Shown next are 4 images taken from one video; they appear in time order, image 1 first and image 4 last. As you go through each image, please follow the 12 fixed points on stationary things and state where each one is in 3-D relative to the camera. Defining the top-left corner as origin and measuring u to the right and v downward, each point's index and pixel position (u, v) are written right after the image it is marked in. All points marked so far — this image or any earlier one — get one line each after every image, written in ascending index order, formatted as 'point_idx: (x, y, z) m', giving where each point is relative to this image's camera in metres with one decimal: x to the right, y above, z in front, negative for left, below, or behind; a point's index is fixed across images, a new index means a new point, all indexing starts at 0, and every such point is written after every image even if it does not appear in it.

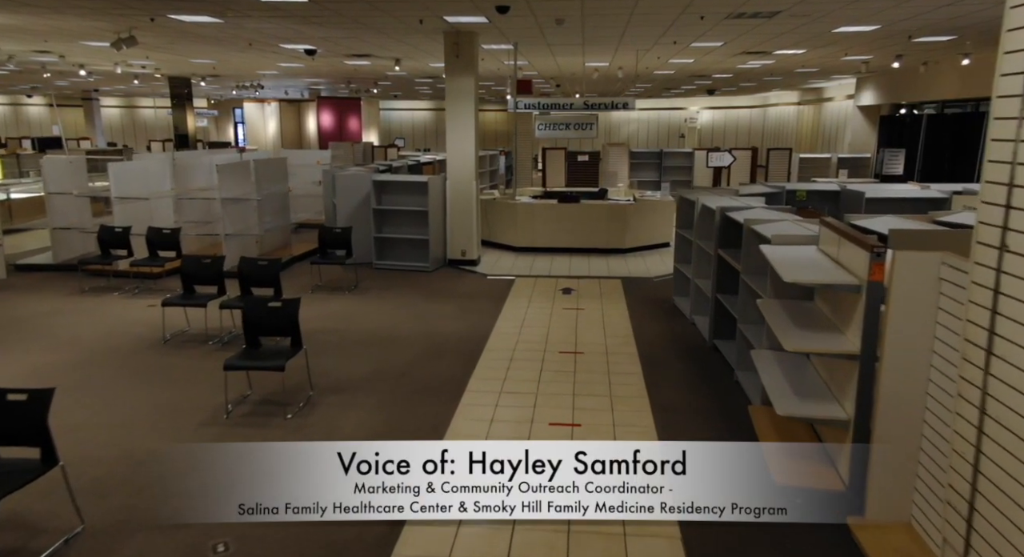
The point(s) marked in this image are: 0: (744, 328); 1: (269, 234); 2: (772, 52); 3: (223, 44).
0: (+2.0, -0.4, +5.1) m
1: (-4.1, +0.8, +10.0) m
2: (+5.2, +4.6, +12.0) m
3: (-5.4, +4.4, +11.2) m
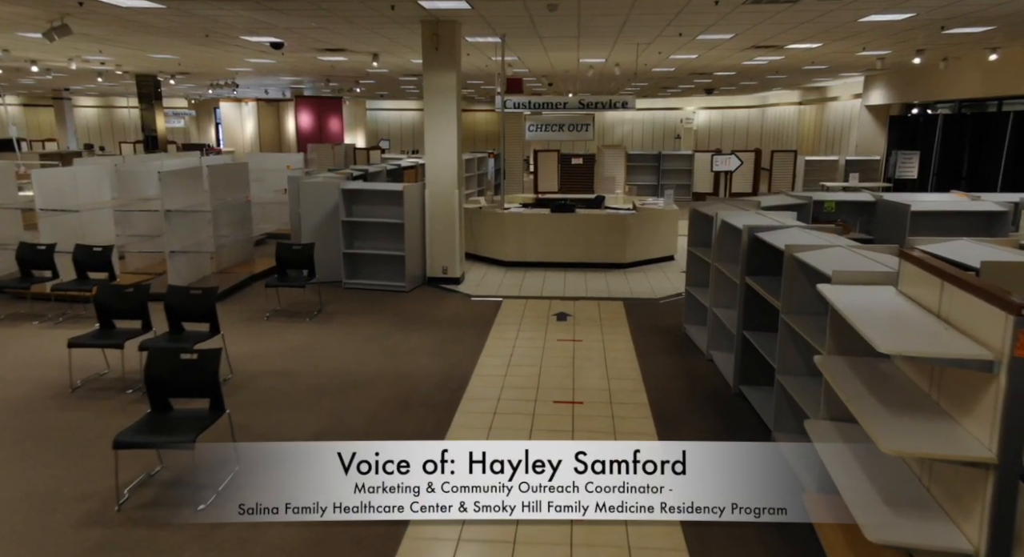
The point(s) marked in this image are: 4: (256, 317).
0: (+1.8, -0.7, +4.0) m
1: (-4.3, +0.5, +8.9) m
2: (+5.0, +4.3, +11.0) m
3: (-5.6, +4.1, +10.1) m
4: (-3.1, -0.5, +7.1) m
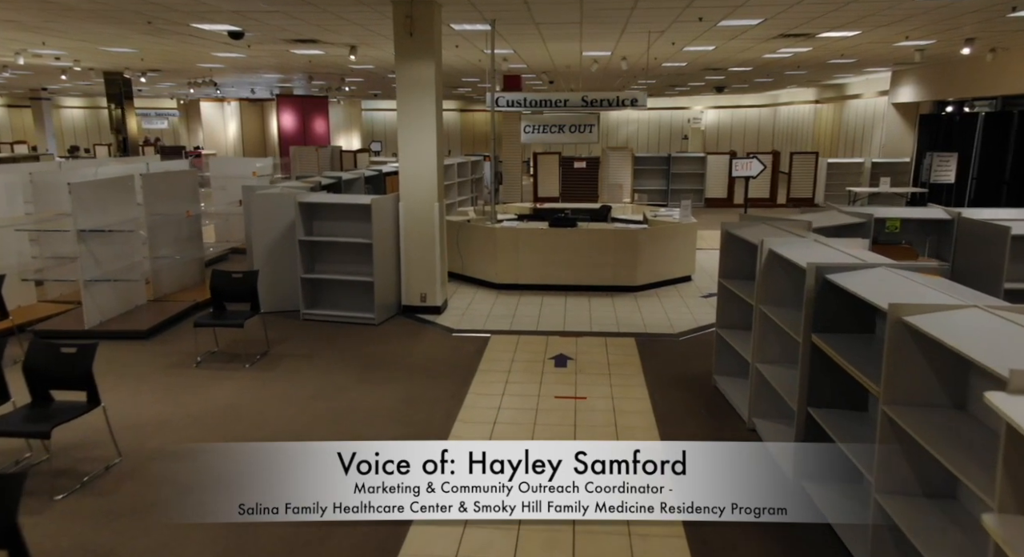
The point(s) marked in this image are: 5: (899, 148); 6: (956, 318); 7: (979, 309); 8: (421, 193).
0: (+1.7, -1.1, +2.7) m
1: (-4.4, +0.1, +7.5) m
2: (+4.9, +3.9, +9.7) m
3: (-5.7, +3.7, +8.8) m
4: (-3.2, -0.8, +5.8) m
5: (+10.4, +3.5, +16.0) m
6: (+1.9, -0.2, +2.6) m
7: (+2.0, -0.1, +2.6) m
8: (-1.1, +1.0, +7.3) m
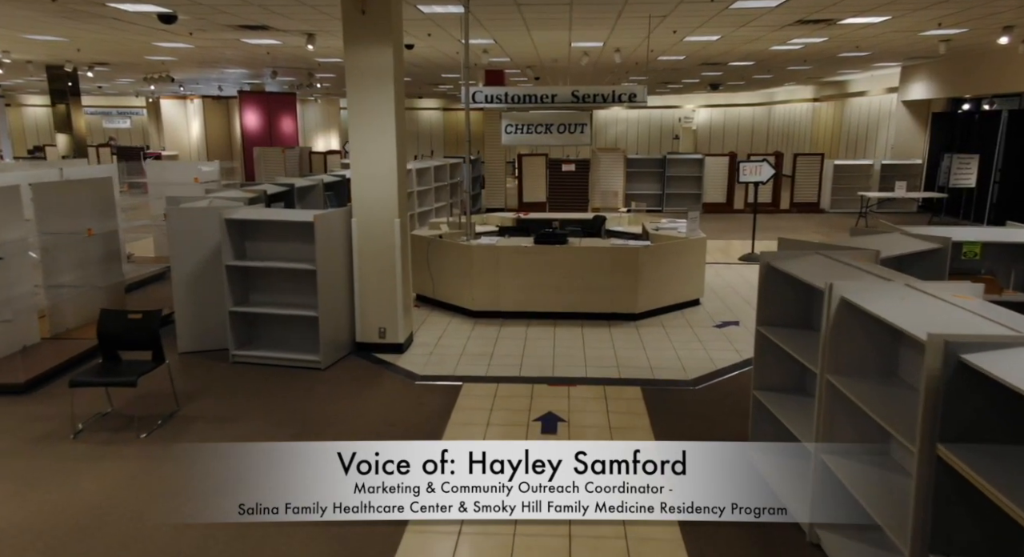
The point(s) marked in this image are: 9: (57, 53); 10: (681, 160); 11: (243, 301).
0: (+1.6, -1.4, +1.4) m
1: (-4.6, -0.2, +6.2) m
2: (+4.6, +3.7, +8.5) m
3: (-6.0, +3.4, +7.4) m
4: (-3.4, -1.2, +4.4) m
5: (+9.9, +3.2, +14.9) m
6: (+1.8, -0.5, +1.3) m
7: (+1.9, -0.4, +1.3) m
8: (-1.3, +0.7, +6.0) m
9: (-9.6, +4.8, +12.7) m
10: (+4.3, +3.0, +15.3) m
11: (-2.6, -0.2, +5.8) m
